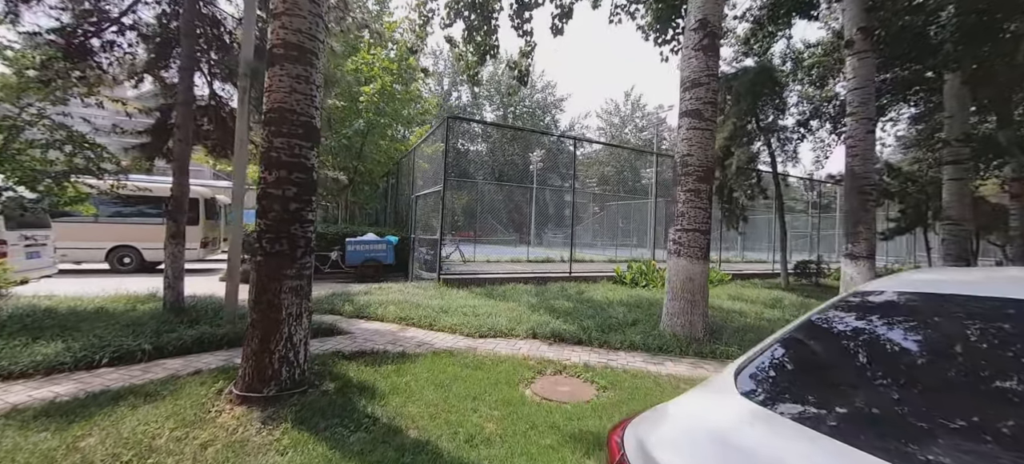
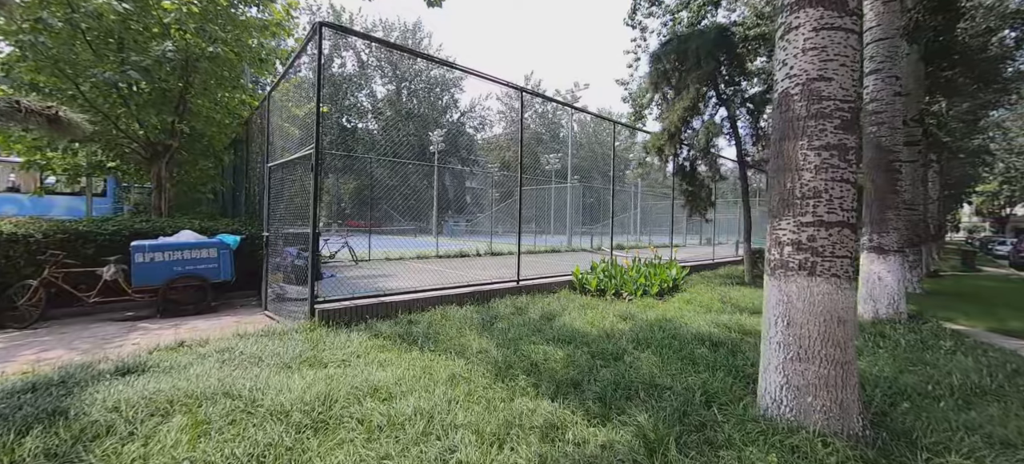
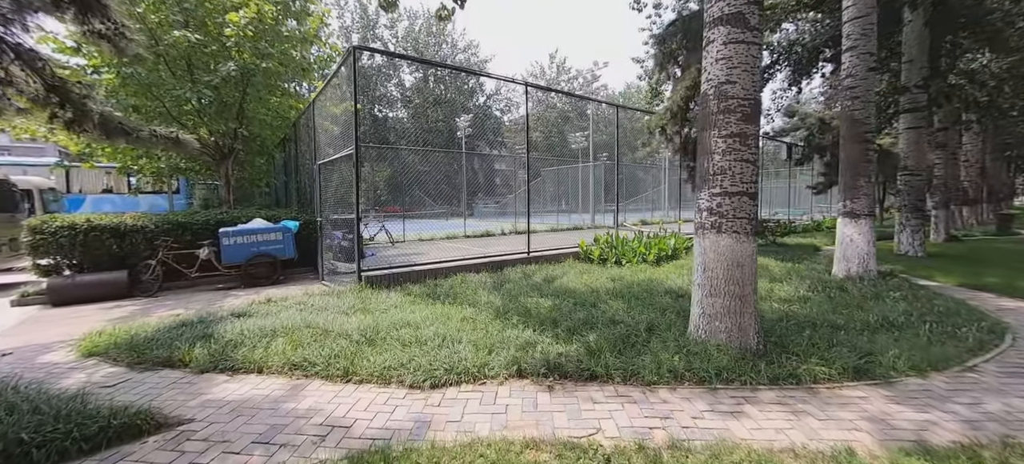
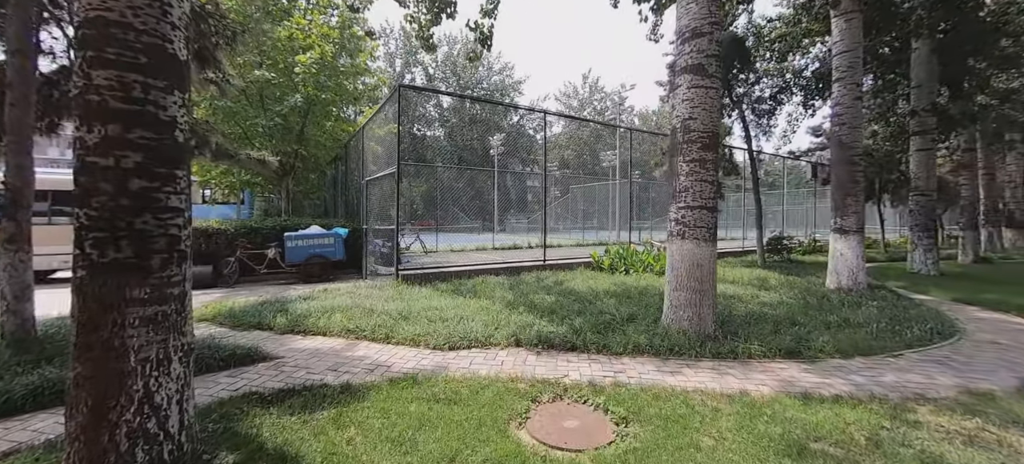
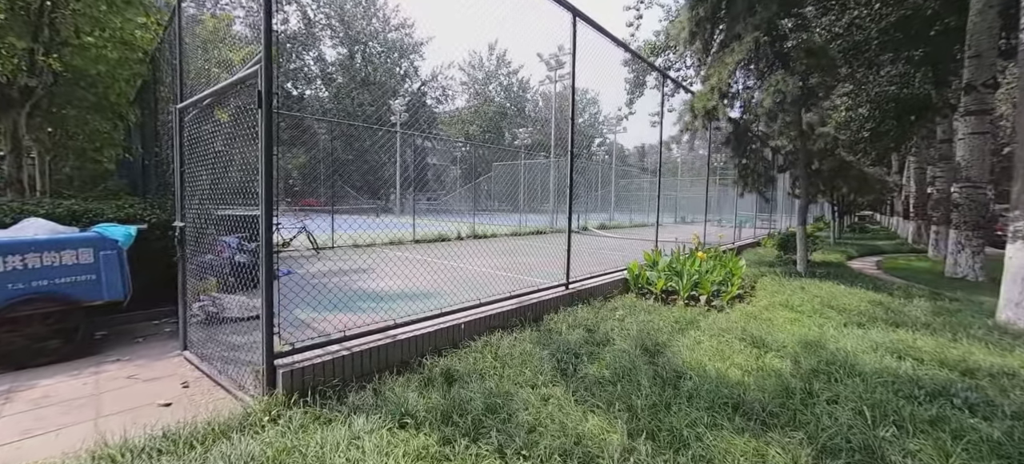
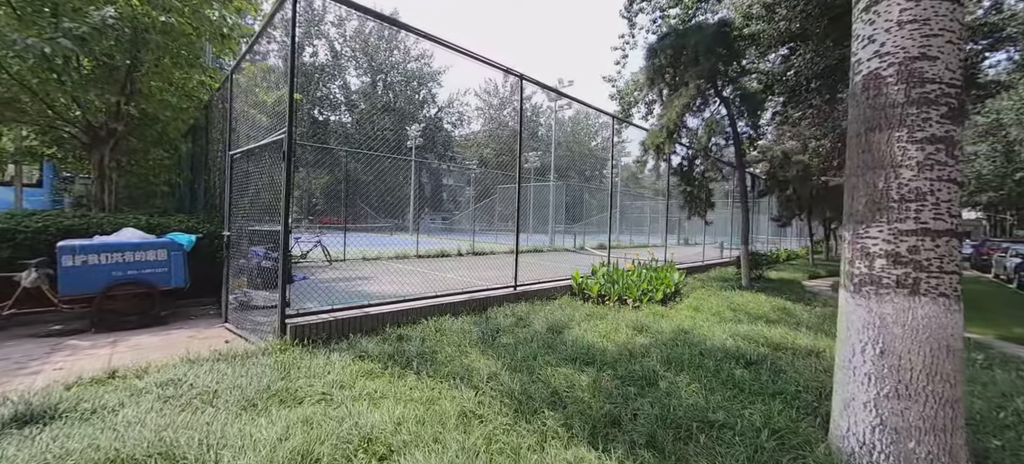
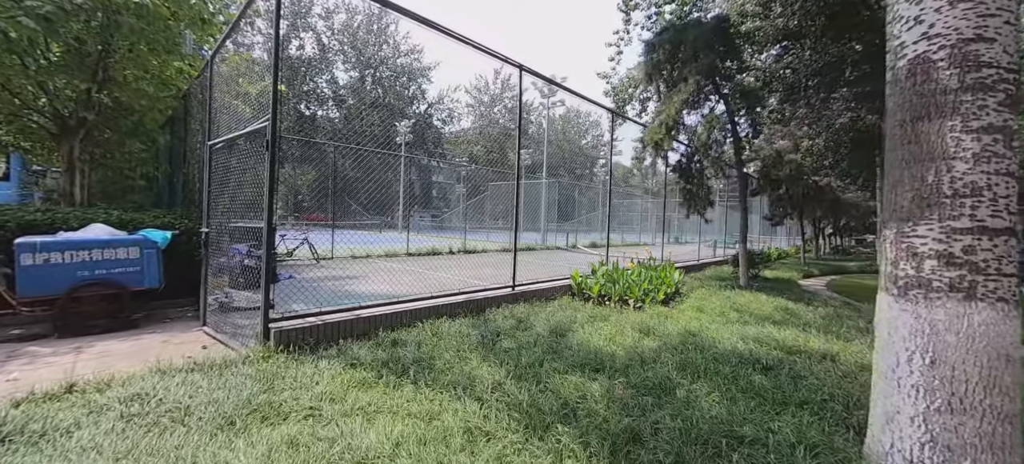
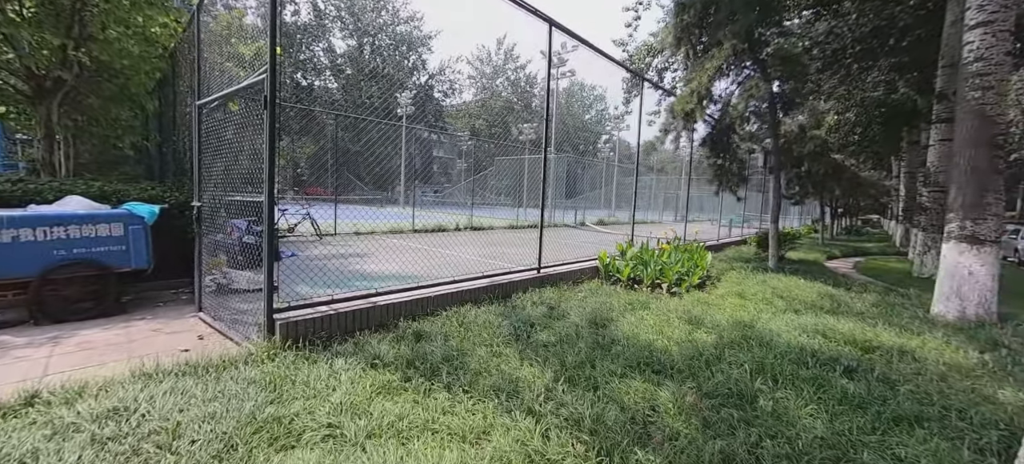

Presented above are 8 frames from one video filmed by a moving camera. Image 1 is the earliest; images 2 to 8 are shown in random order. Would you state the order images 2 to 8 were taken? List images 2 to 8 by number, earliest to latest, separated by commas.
4, 3, 2, 6, 7, 8, 5
